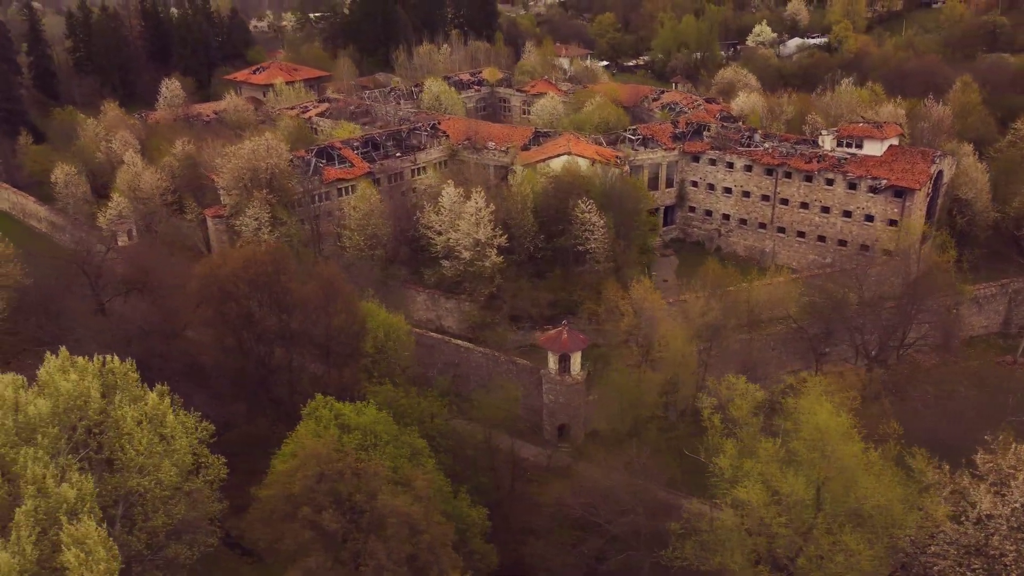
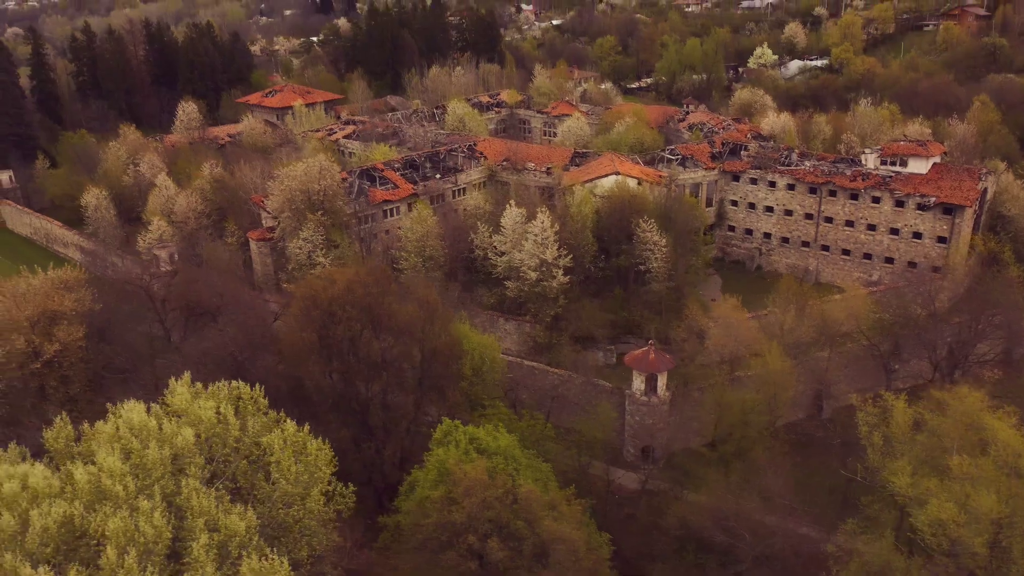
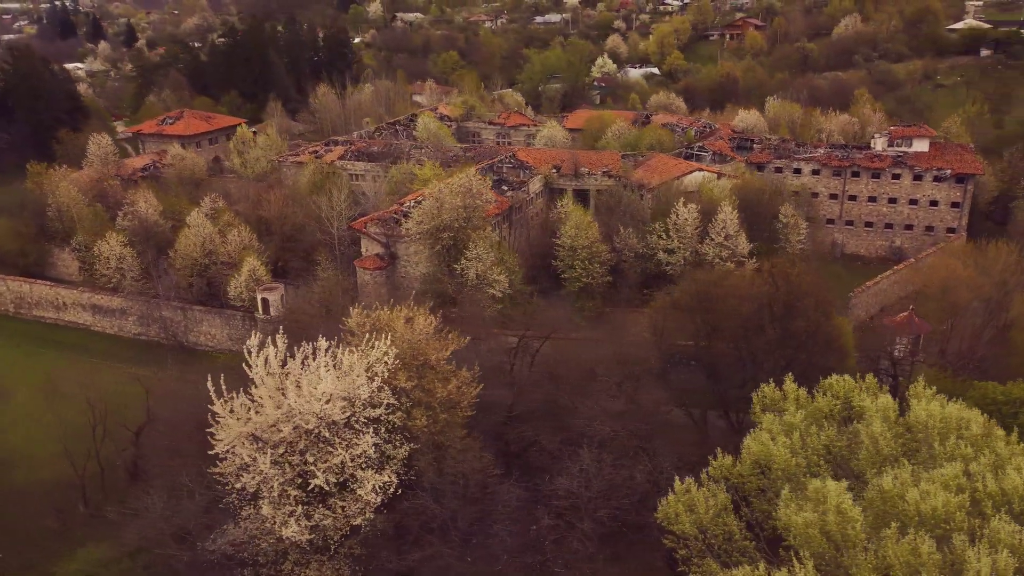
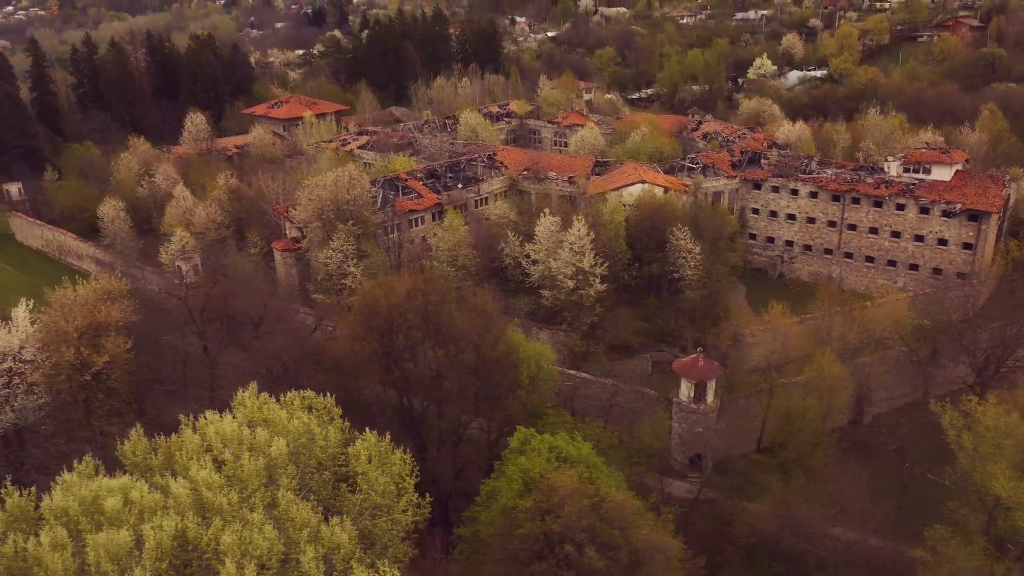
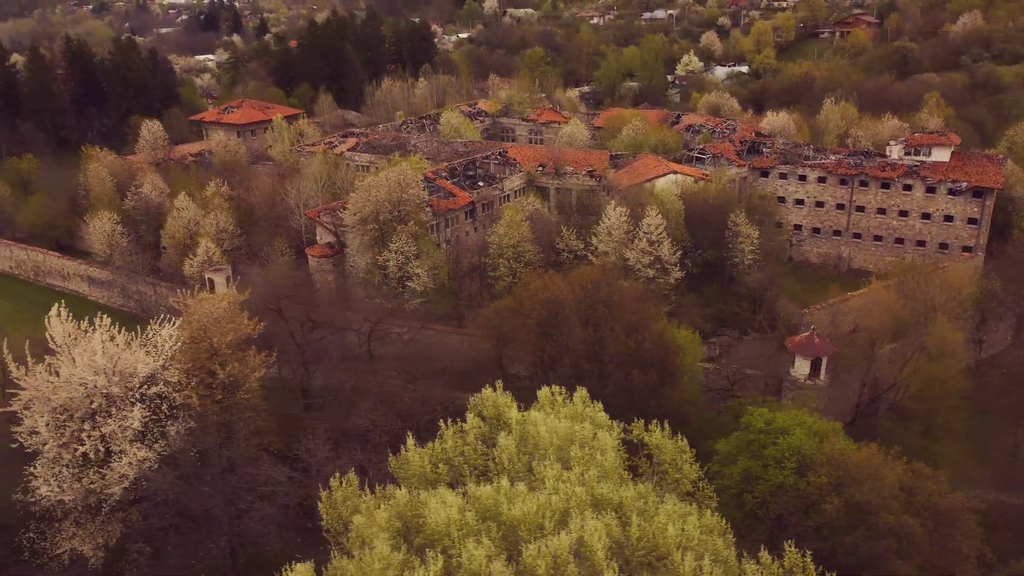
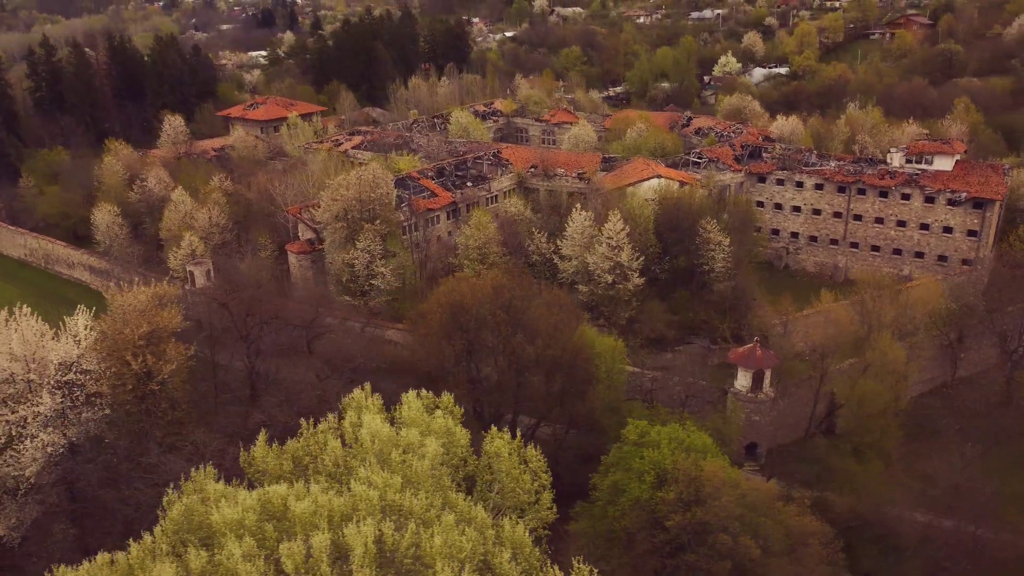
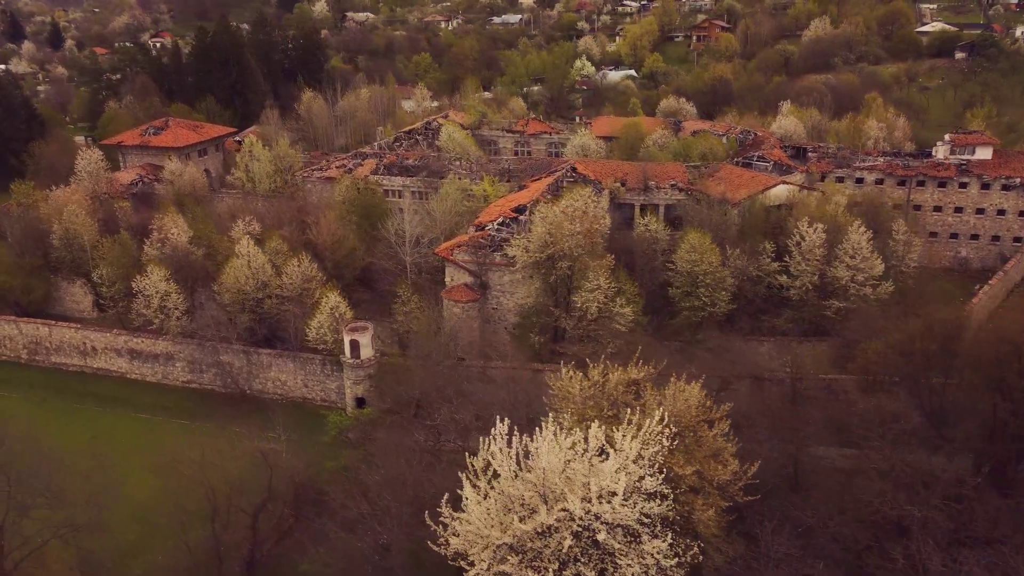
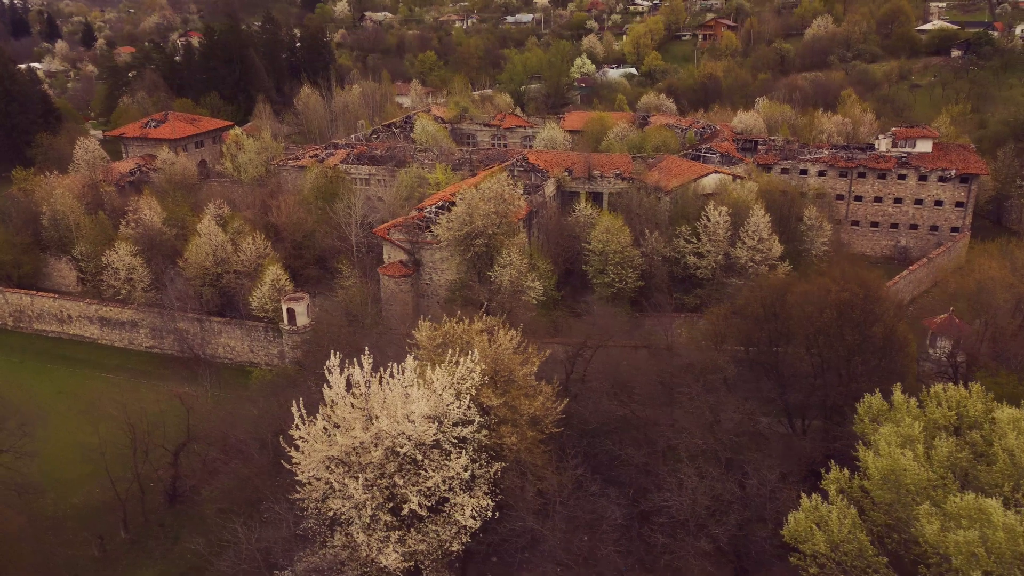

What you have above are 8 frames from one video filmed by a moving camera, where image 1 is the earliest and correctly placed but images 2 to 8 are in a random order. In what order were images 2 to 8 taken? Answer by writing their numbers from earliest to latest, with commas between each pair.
2, 4, 6, 5, 3, 8, 7
